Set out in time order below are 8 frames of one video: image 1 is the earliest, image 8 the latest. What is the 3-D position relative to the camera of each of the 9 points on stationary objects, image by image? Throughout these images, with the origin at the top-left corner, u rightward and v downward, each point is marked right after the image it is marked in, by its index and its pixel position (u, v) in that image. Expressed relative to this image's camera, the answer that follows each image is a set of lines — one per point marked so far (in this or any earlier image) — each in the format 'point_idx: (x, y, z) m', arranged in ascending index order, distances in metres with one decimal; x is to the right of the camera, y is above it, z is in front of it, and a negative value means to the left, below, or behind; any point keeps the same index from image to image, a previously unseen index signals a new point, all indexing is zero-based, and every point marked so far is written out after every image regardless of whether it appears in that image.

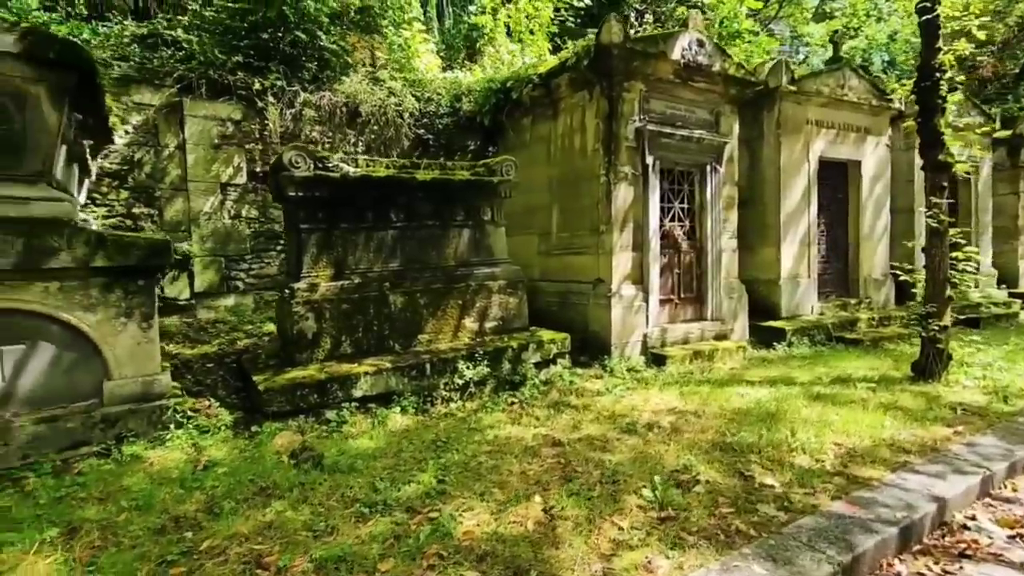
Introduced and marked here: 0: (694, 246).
0: (+2.4, +0.6, +6.8) m
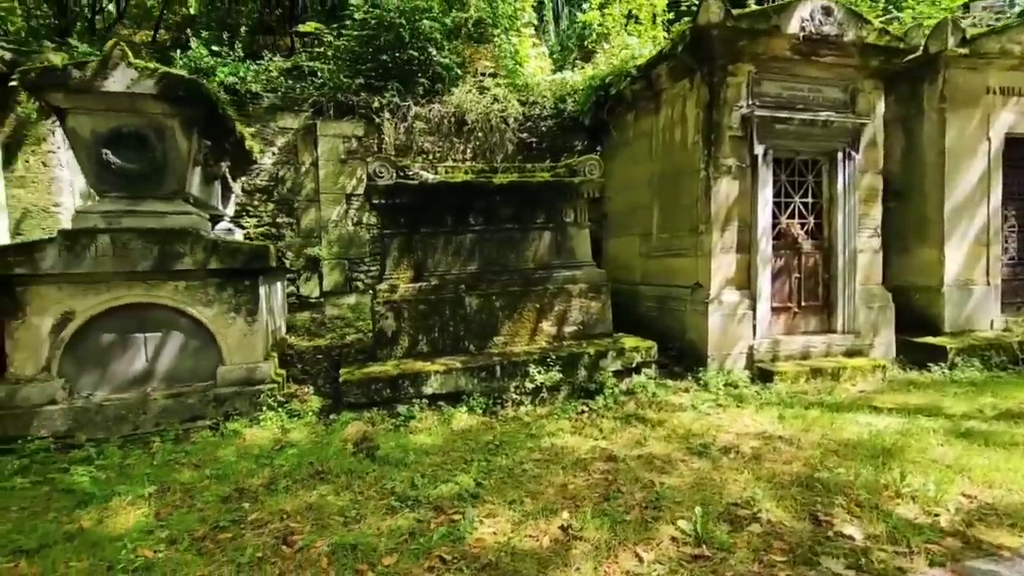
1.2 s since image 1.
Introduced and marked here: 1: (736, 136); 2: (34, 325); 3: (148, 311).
0: (+3.5, +0.5, +5.9) m
1: (+2.4, +1.6, +5.5) m
2: (-3.6, -0.3, +3.9) m
3: (-2.9, -0.2, +4.1) m
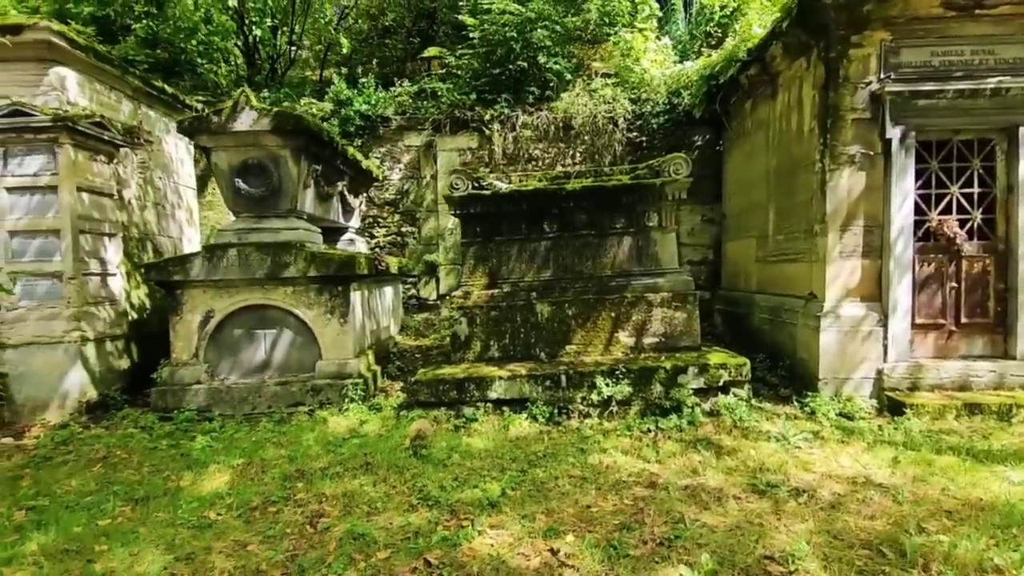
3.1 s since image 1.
0: (+4.3, +0.4, +4.7) m
1: (+3.1, +1.5, +4.6) m
2: (-3.1, -0.3, +4.9) m
3: (-2.4, -0.2, +4.9) m
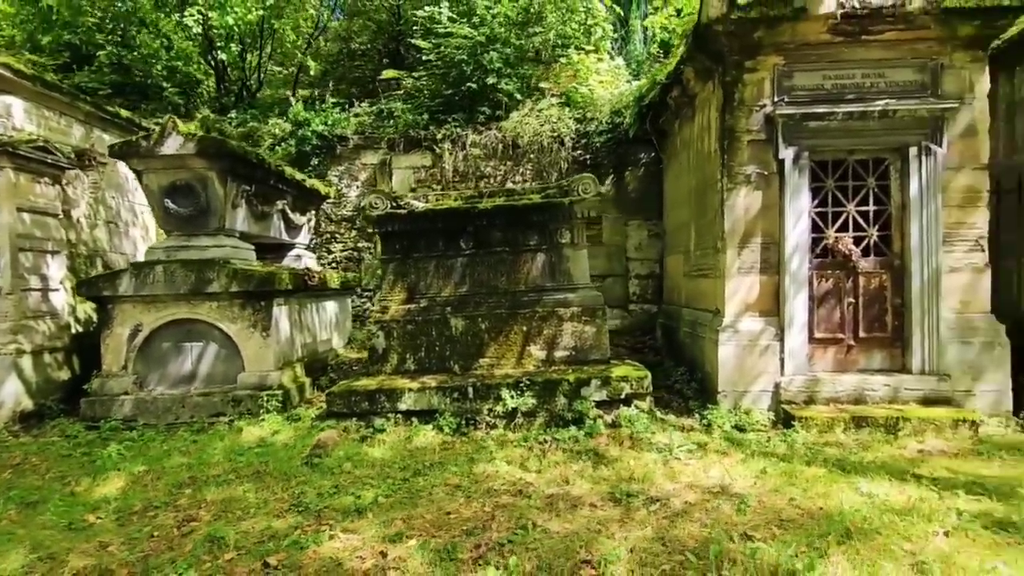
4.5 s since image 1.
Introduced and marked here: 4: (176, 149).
0: (+3.5, +0.2, +4.8) m
1: (+2.3, +1.4, +4.8) m
2: (-3.9, -0.4, +5.1) m
3: (-3.2, -0.4, +5.2) m
4: (-3.2, +1.3, +5.0) m
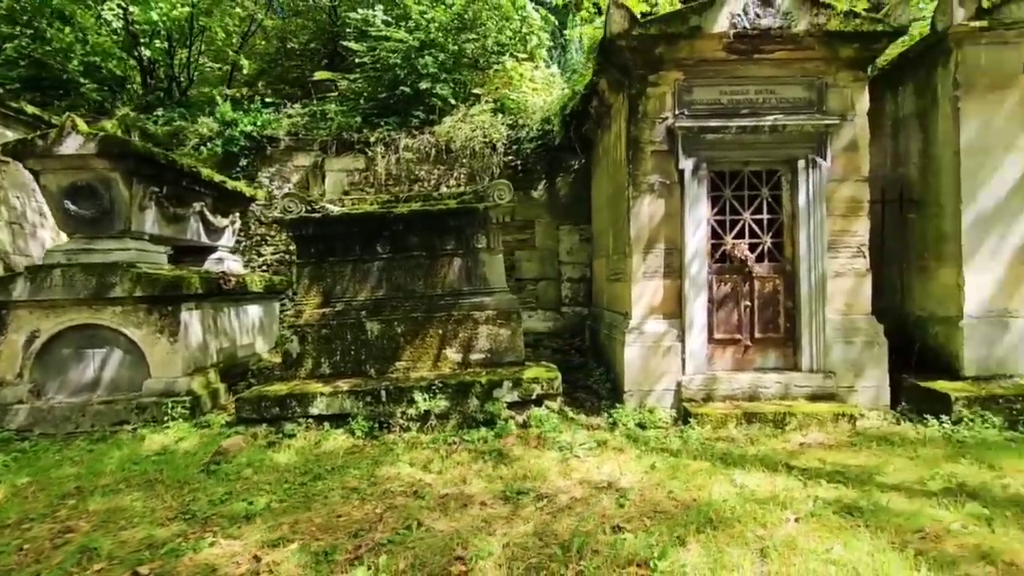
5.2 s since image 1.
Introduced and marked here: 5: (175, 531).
0: (+2.7, +0.2, +5.1) m
1: (+1.4, +1.3, +5.0) m
2: (-4.7, -0.5, +4.9) m
3: (-4.0, -0.4, +5.0) m
4: (-4.1, +1.3, +4.8) m
5: (-2.1, -1.5, +3.2) m
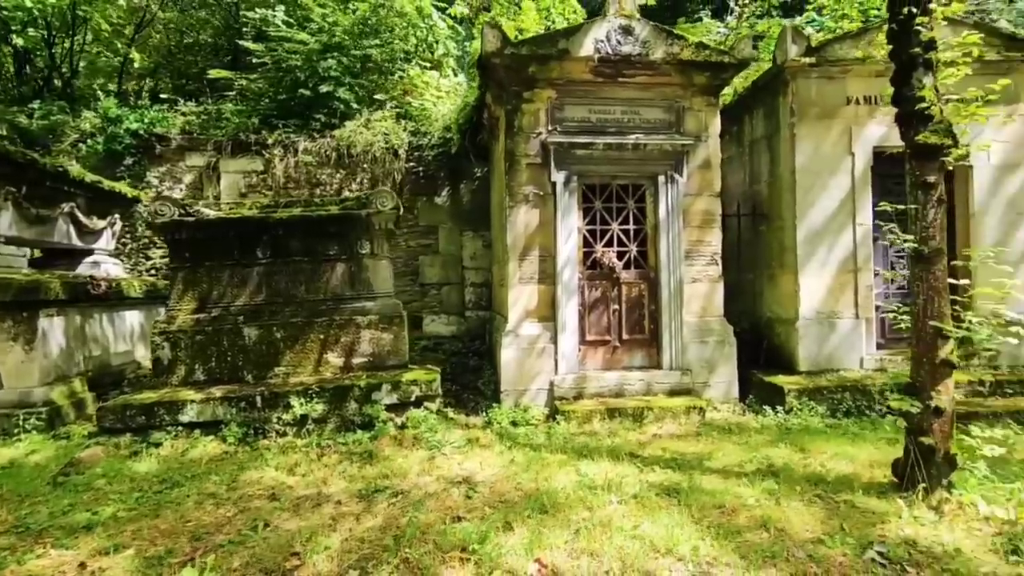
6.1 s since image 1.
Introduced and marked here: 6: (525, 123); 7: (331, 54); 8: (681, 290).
0: (+1.4, +0.1, +5.5) m
1: (+0.2, +1.3, +5.3) m
2: (-5.9, -0.5, +4.5) m
3: (-5.2, -0.4, +4.7) m
4: (-5.2, +1.2, +4.5) m
5: (-3.0, -1.5, +3.1) m
6: (+0.1, +1.7, +5.3) m
7: (-3.0, +3.8, +8.5) m
8: (+1.8, 0.0, +5.4) m
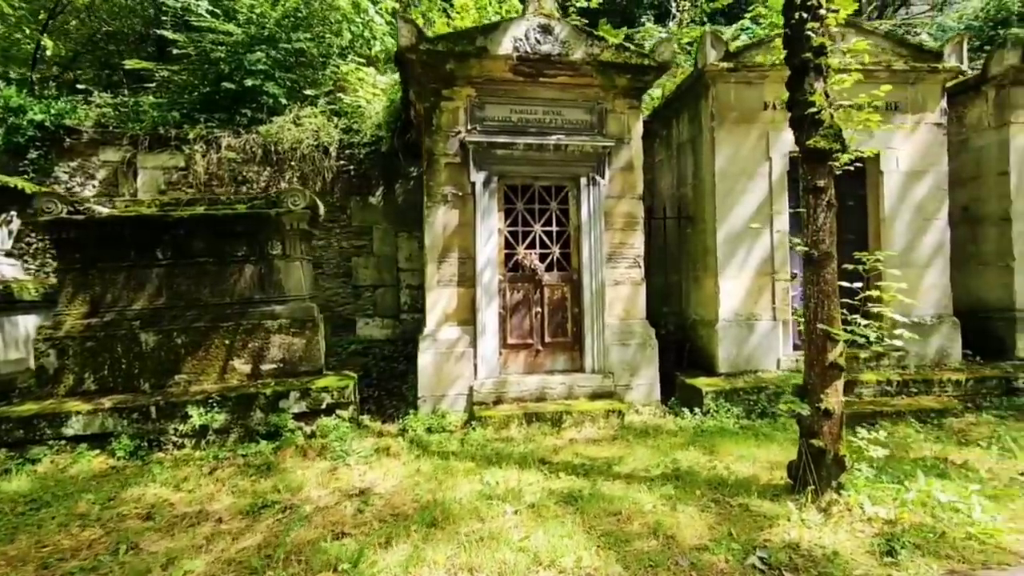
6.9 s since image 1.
0: (+0.6, +0.1, +5.5) m
1: (-0.6, +1.3, +5.2) m
2: (-6.6, -0.6, +4.0) m
3: (-5.9, -0.5, +4.2) m
4: (-5.9, +1.2, +4.0) m
5: (-3.7, -1.6, +2.7) m
6: (-0.7, +1.7, +5.2) m
7: (-4.0, +3.8, +8.1) m
8: (+0.9, 0.0, +5.4) m
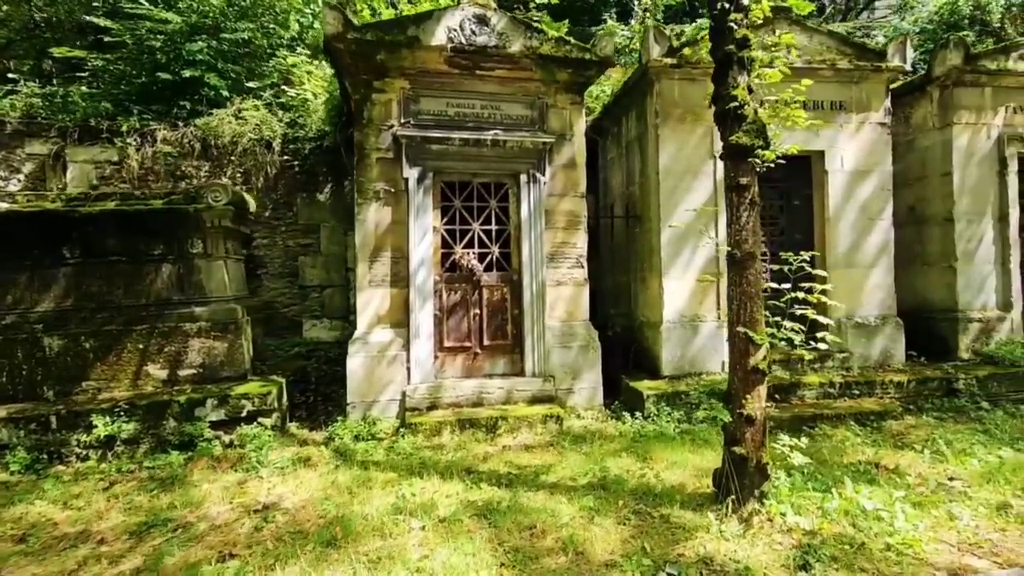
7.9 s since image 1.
0: (0.0, +0.1, +5.3) m
1: (-1.2, +1.3, +4.9) m
2: (-7.2, -0.6, +3.5) m
3: (-6.5, -0.5, +3.8) m
4: (-6.5, +1.2, +3.6) m
5: (-4.2, -1.6, +2.4) m
6: (-1.3, +1.7, +4.9) m
7: (-4.7, +3.8, +7.8) m
8: (+0.3, -0.1, +5.2) m
